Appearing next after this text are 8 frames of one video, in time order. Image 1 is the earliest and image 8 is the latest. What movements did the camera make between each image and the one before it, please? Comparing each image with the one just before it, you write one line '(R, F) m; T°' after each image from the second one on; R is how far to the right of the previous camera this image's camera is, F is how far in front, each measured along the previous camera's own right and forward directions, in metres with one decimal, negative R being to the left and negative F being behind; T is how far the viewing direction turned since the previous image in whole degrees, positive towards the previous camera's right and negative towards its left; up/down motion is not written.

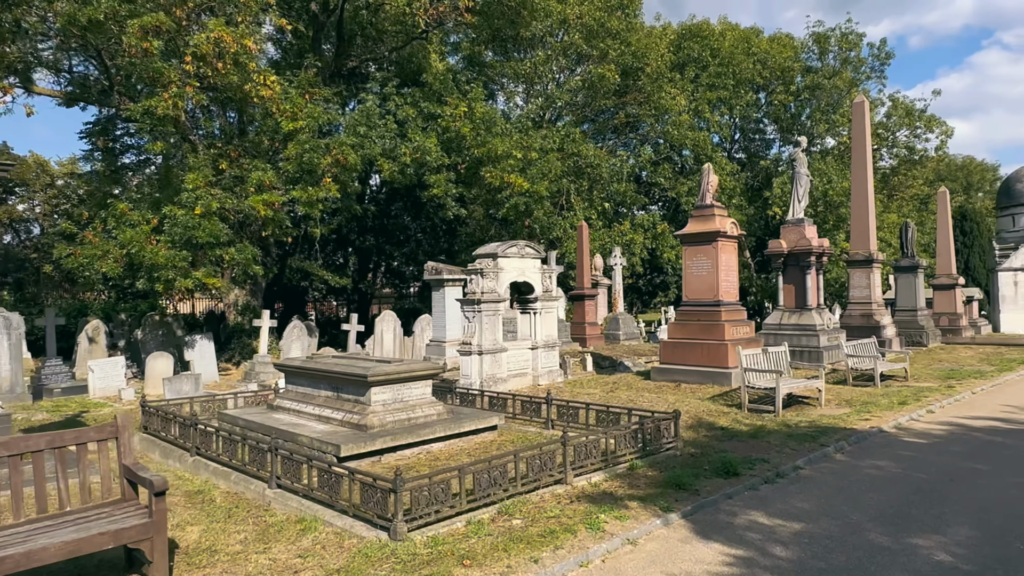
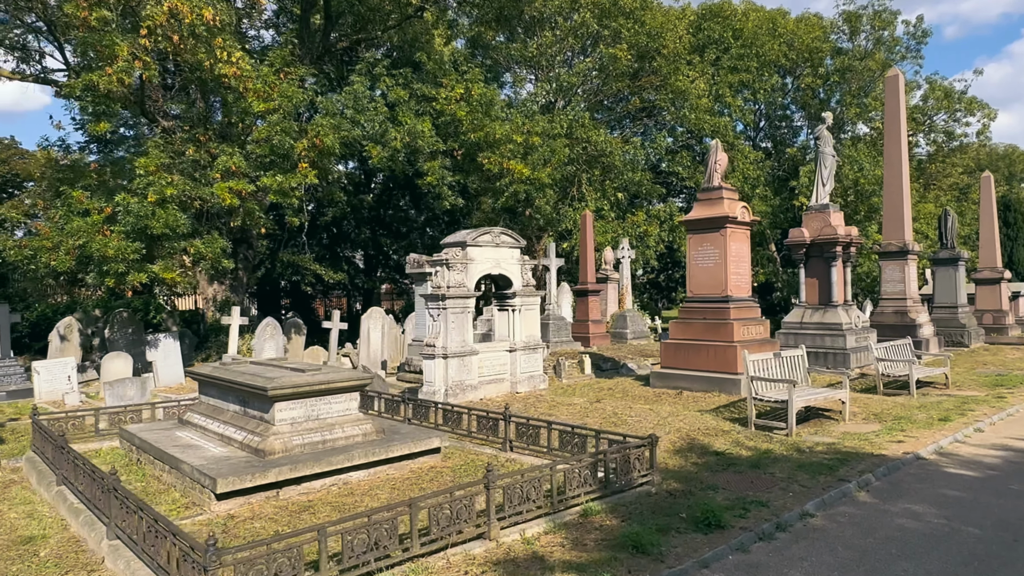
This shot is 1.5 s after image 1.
(+0.8, +1.6) m; -2°
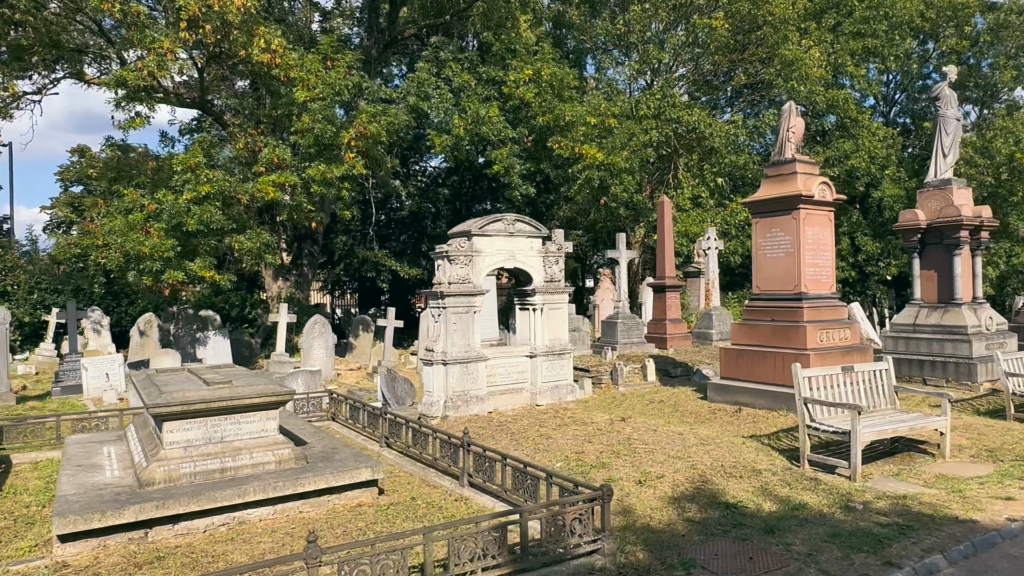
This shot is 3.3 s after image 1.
(+1.4, +1.6) m; -10°
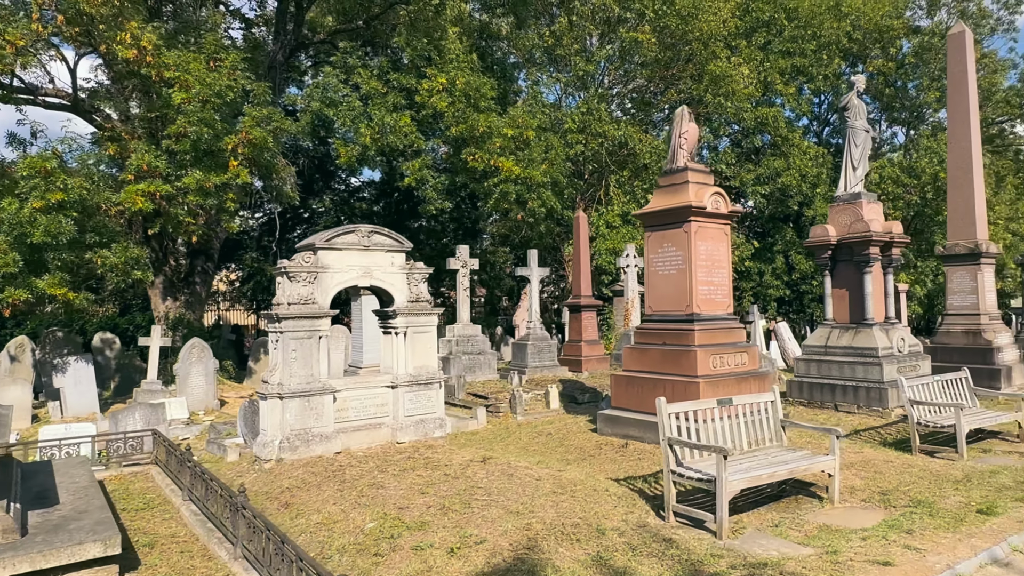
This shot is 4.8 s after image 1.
(+1.2, +1.0) m; +4°
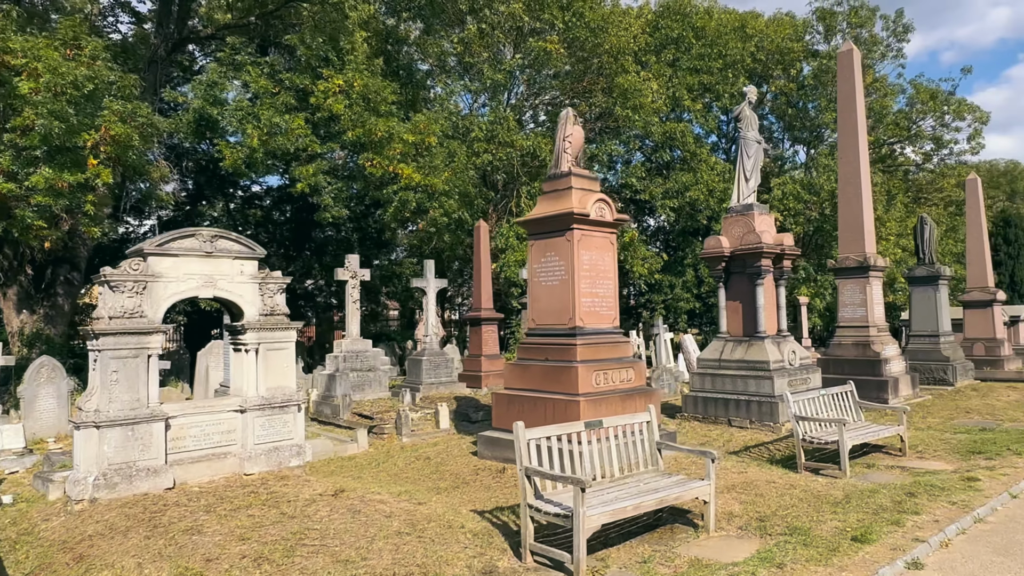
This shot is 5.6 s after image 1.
(+0.6, +0.6) m; +6°
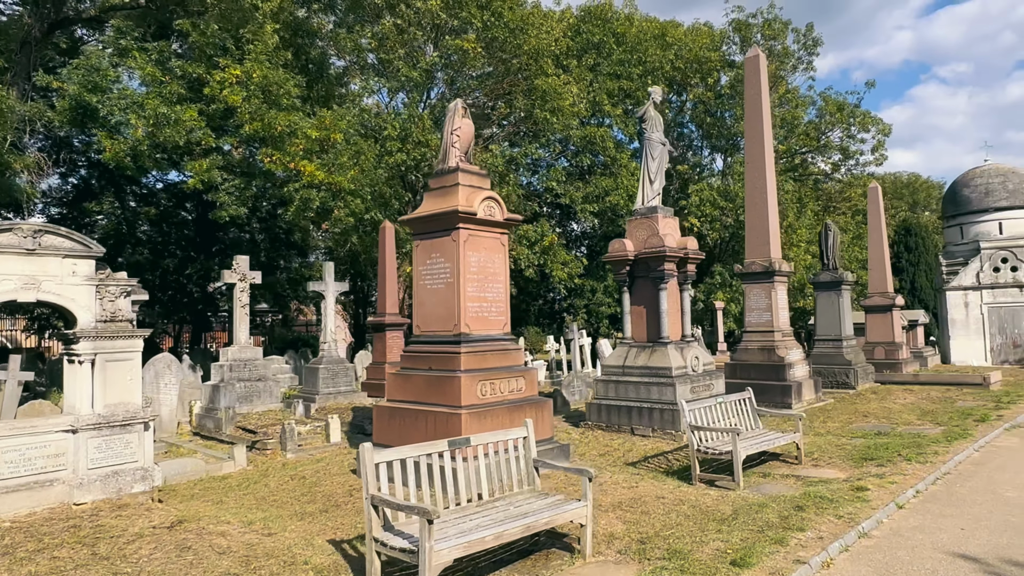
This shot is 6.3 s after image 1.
(+0.6, +0.5) m; +6°
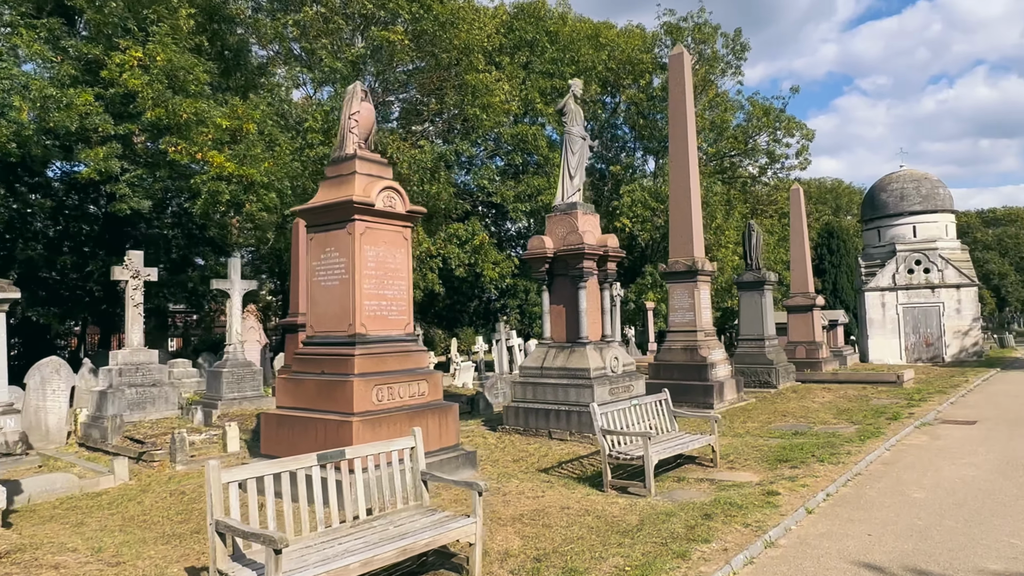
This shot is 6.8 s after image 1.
(+0.4, +0.5) m; +5°
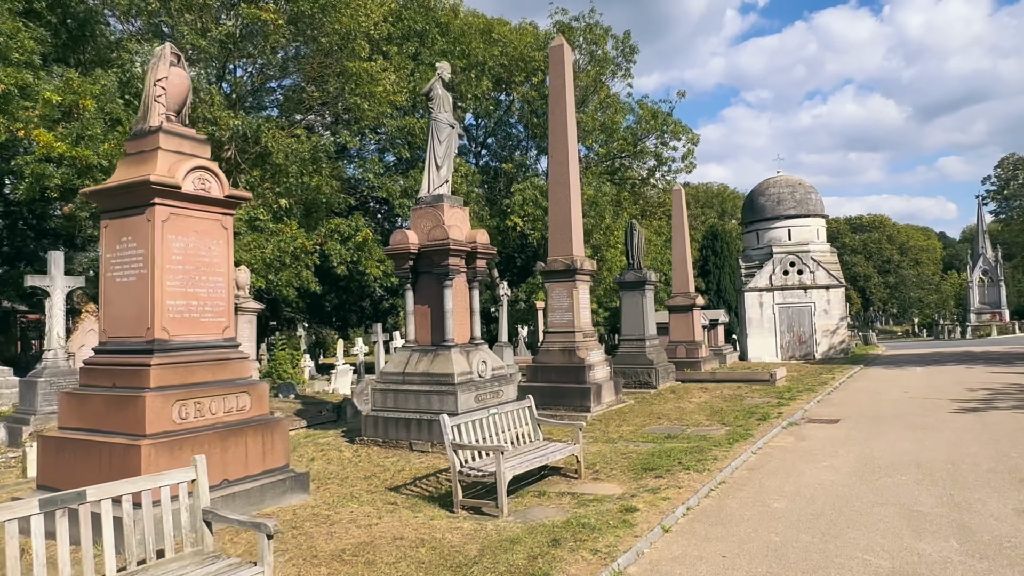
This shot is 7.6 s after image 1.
(+0.6, +0.7) m; +8°
